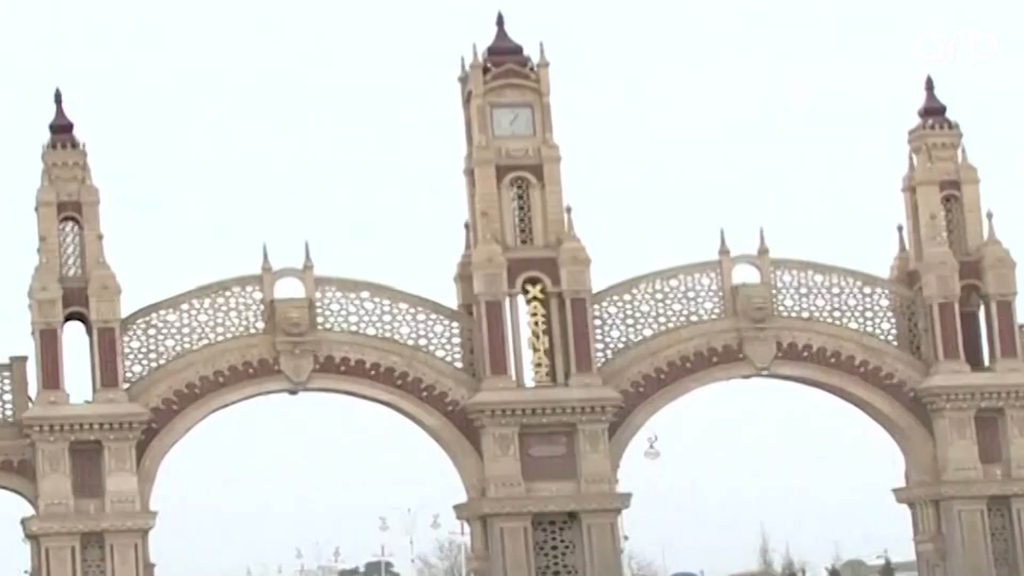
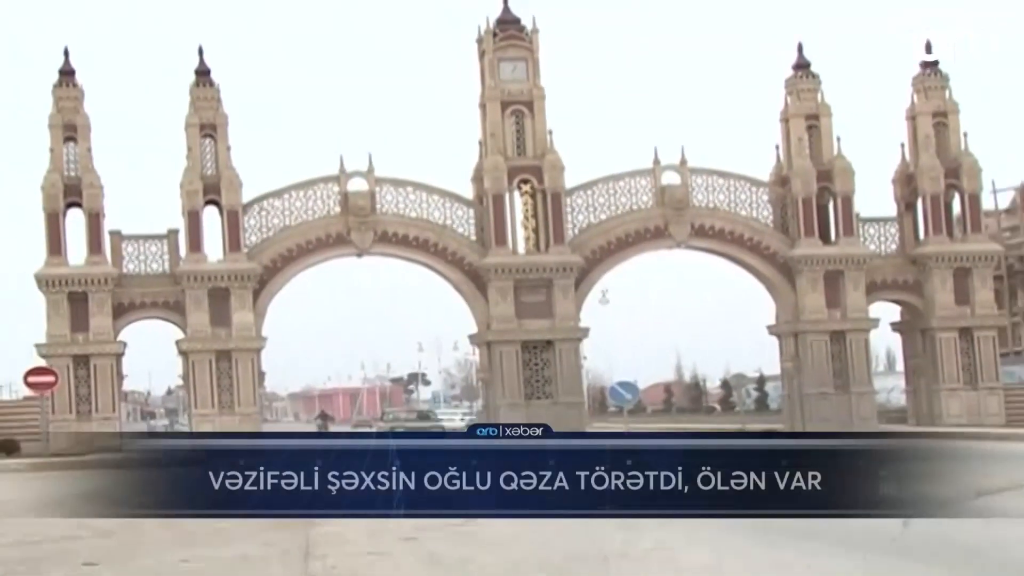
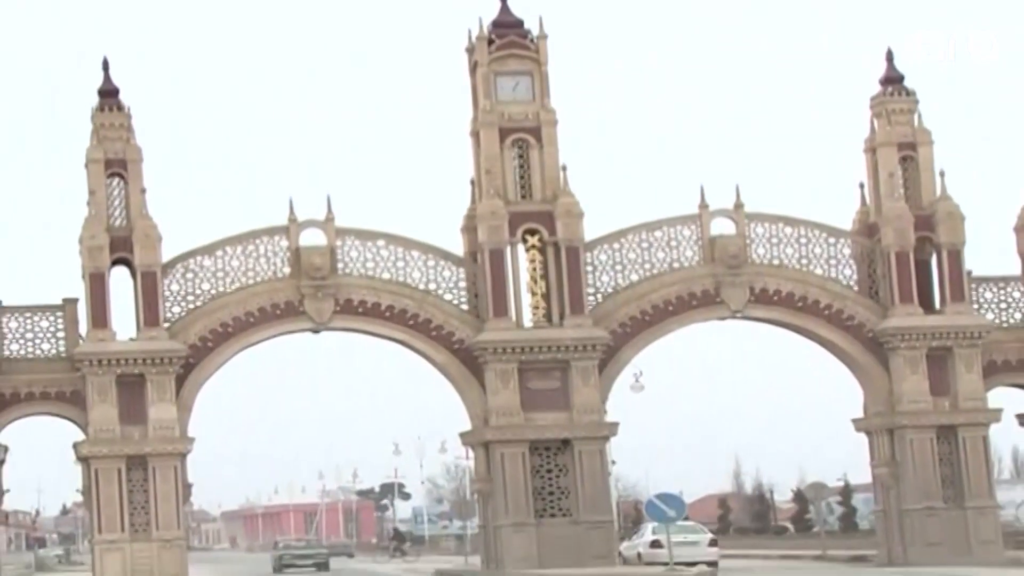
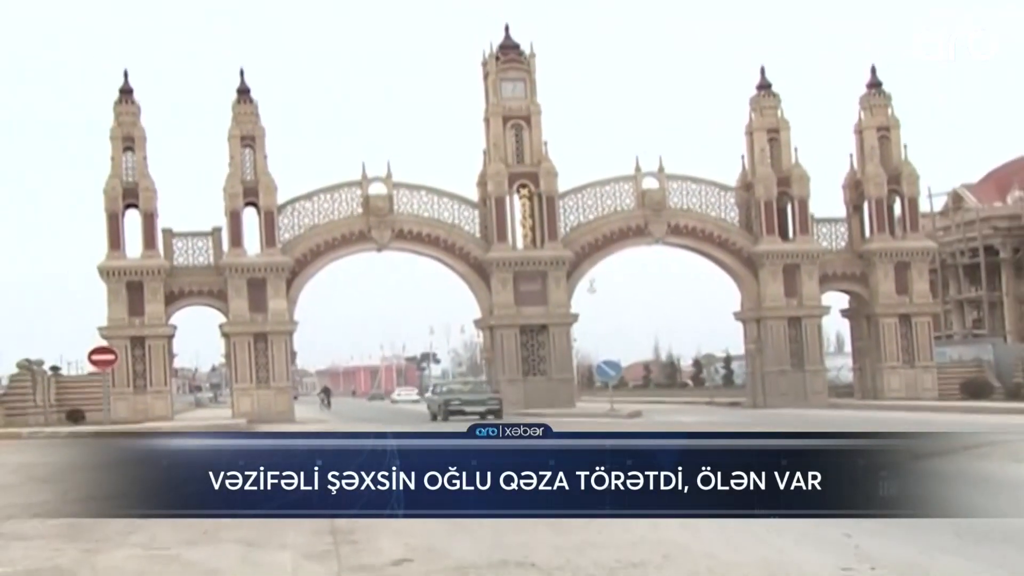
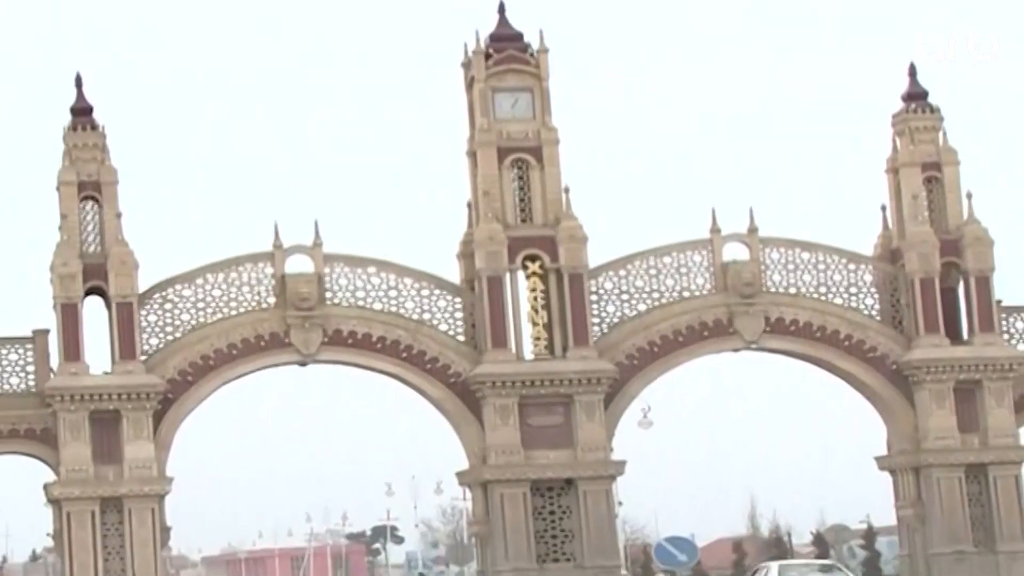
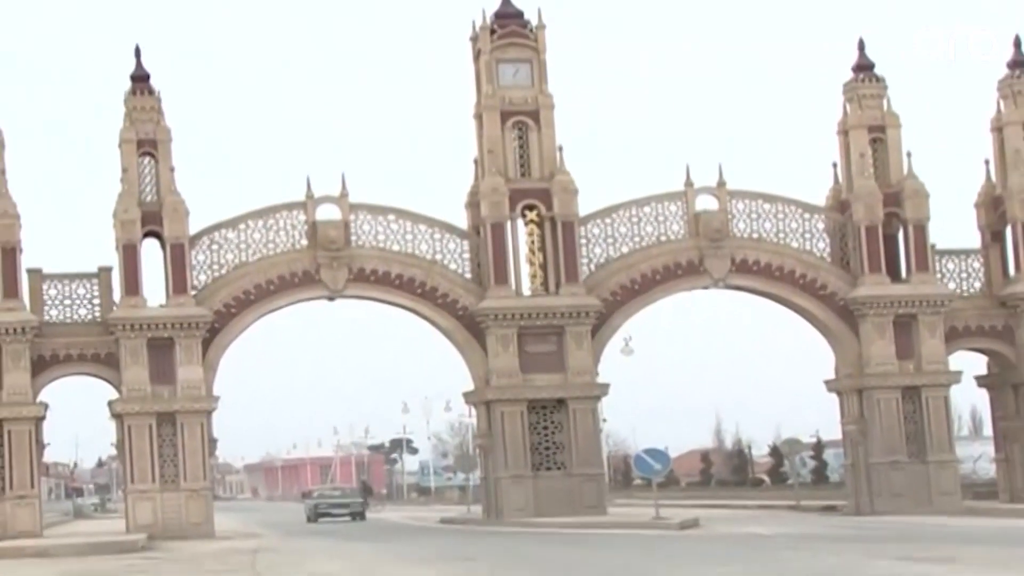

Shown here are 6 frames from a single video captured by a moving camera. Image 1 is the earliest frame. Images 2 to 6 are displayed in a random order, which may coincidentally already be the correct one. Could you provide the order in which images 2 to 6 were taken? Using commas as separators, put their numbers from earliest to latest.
5, 3, 6, 2, 4
